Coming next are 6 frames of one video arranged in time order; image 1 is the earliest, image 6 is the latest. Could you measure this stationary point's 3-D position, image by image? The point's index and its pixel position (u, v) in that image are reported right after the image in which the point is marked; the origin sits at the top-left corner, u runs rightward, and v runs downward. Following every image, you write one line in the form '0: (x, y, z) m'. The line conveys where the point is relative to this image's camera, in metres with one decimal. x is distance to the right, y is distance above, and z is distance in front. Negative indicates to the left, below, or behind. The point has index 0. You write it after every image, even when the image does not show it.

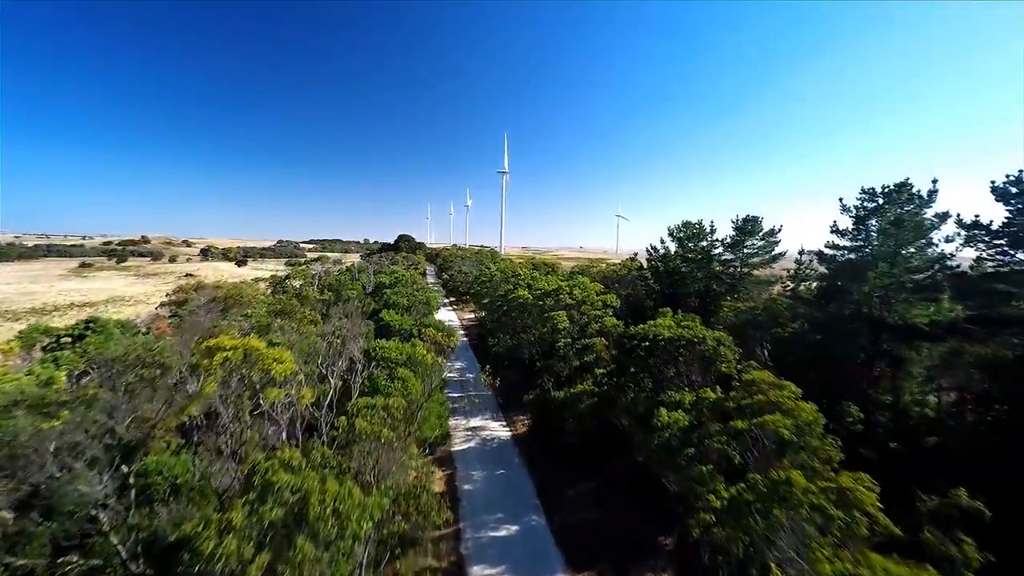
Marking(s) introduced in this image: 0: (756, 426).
0: (+4.8, -2.7, +9.2) m
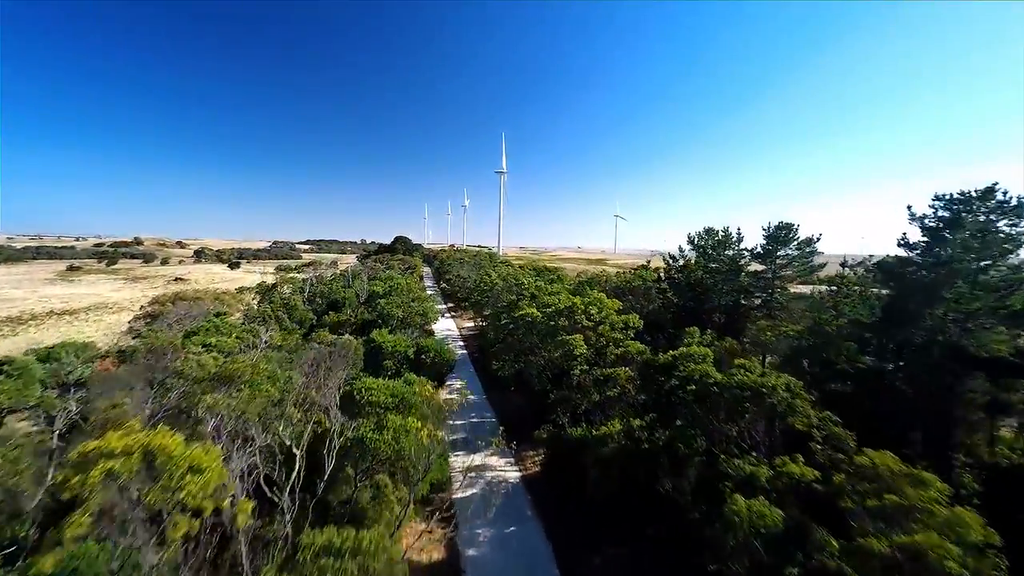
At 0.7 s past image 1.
0: (+5.2, -3.5, +6.4) m
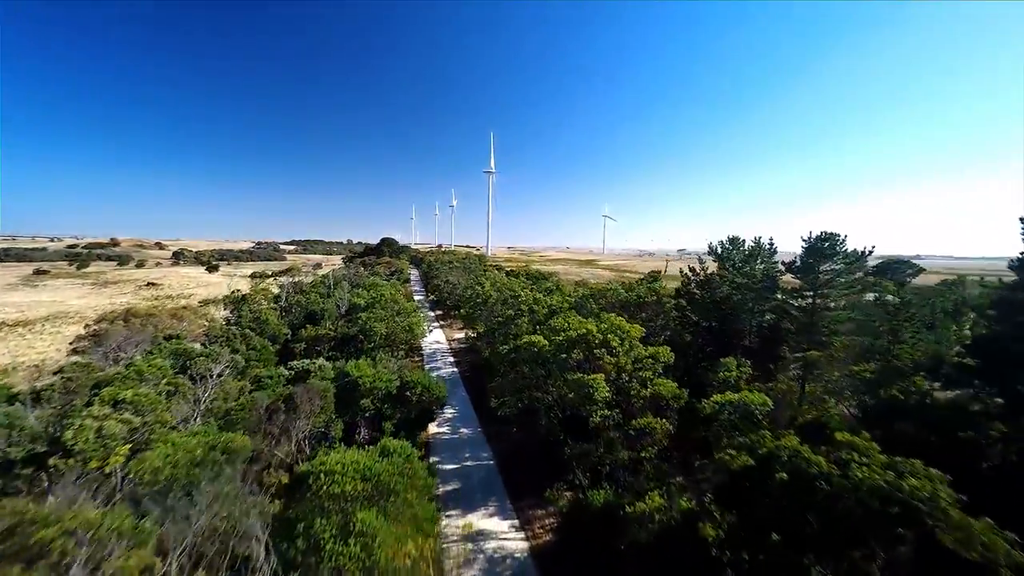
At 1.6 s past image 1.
0: (+5.7, -4.4, +3.0) m
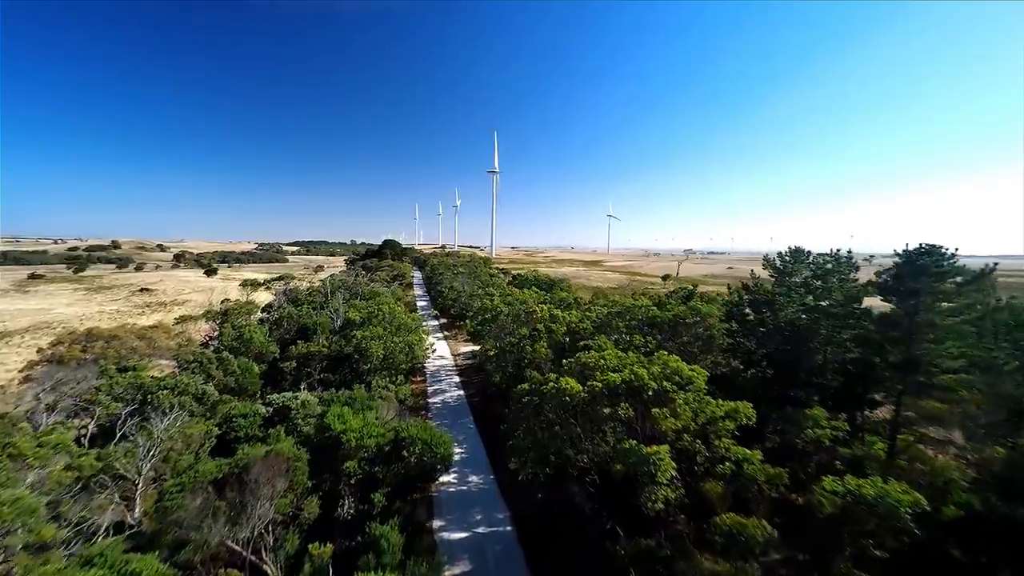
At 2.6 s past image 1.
0: (+6.4, -5.4, -1.1) m
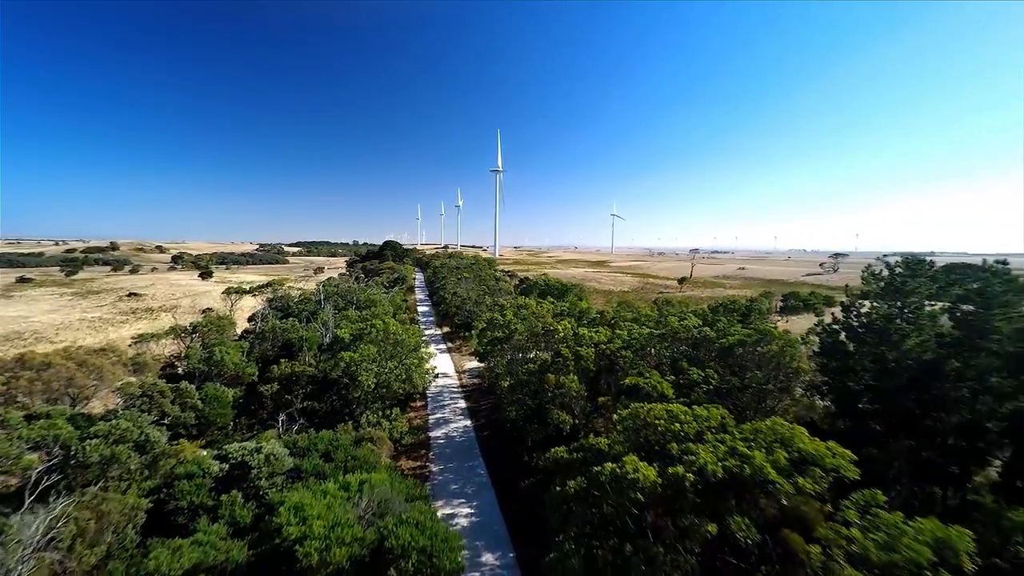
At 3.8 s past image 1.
0: (+7.1, -6.1, -6.1) m
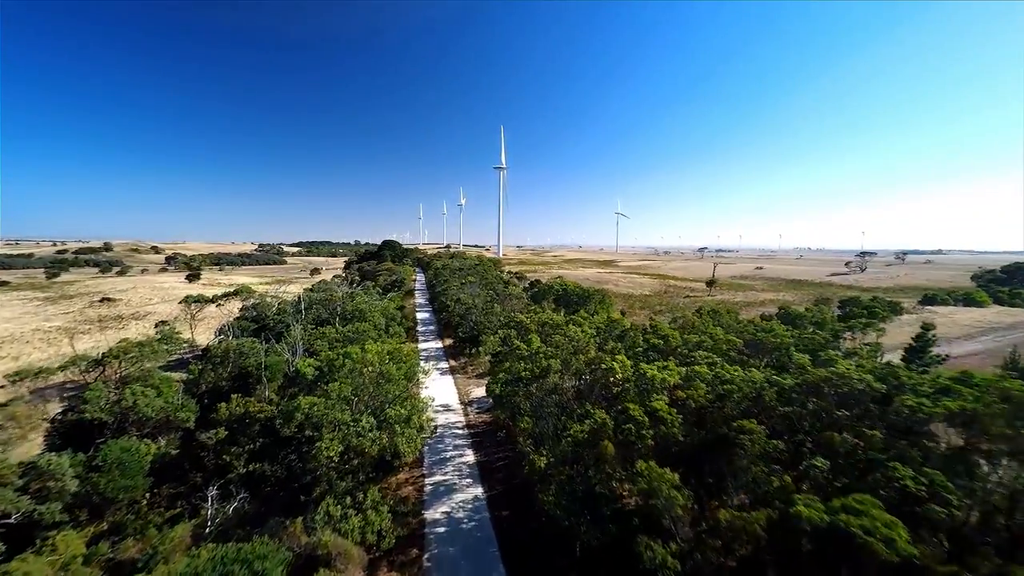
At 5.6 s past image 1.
0: (+8.2, -6.8, -14.3) m
